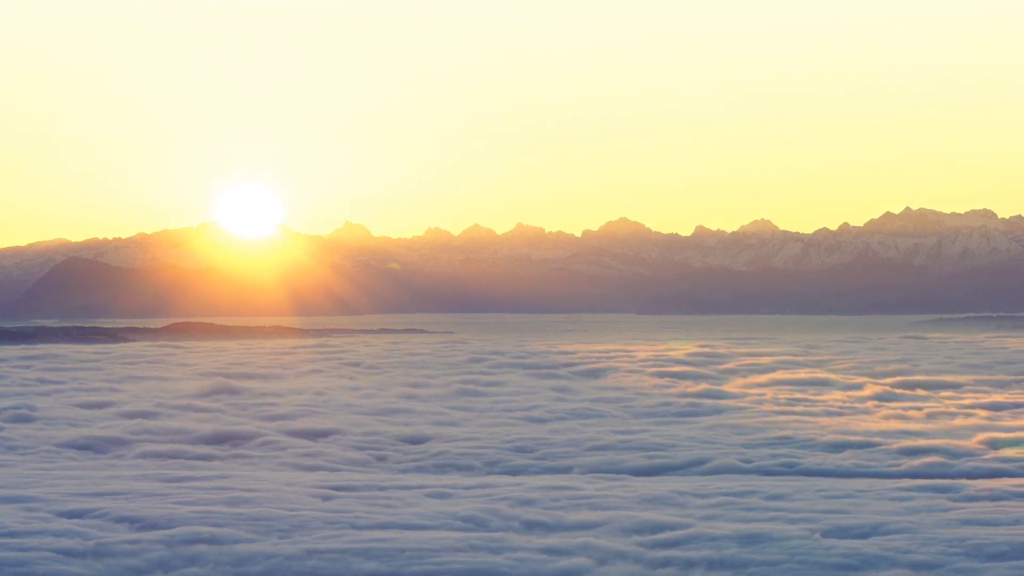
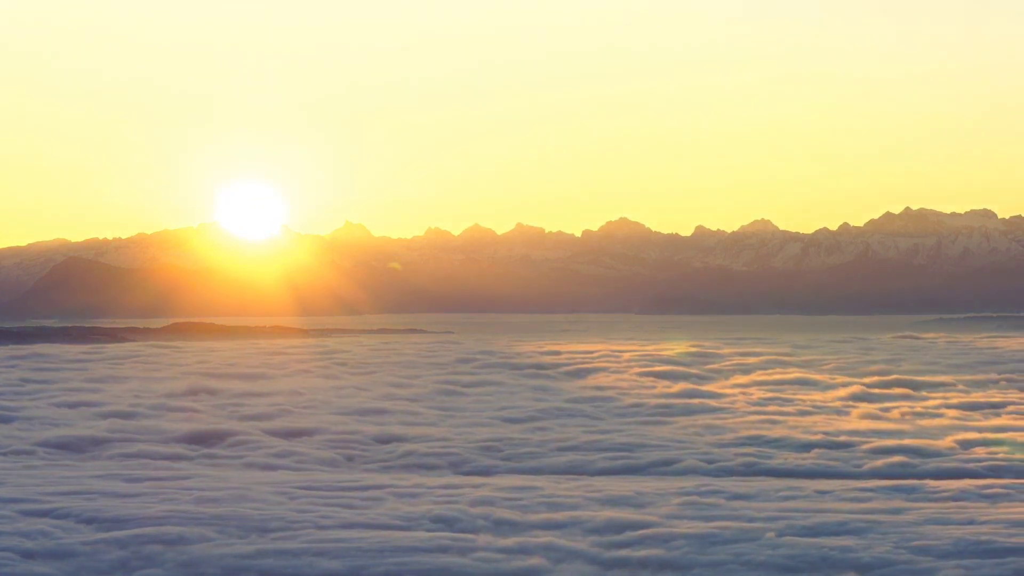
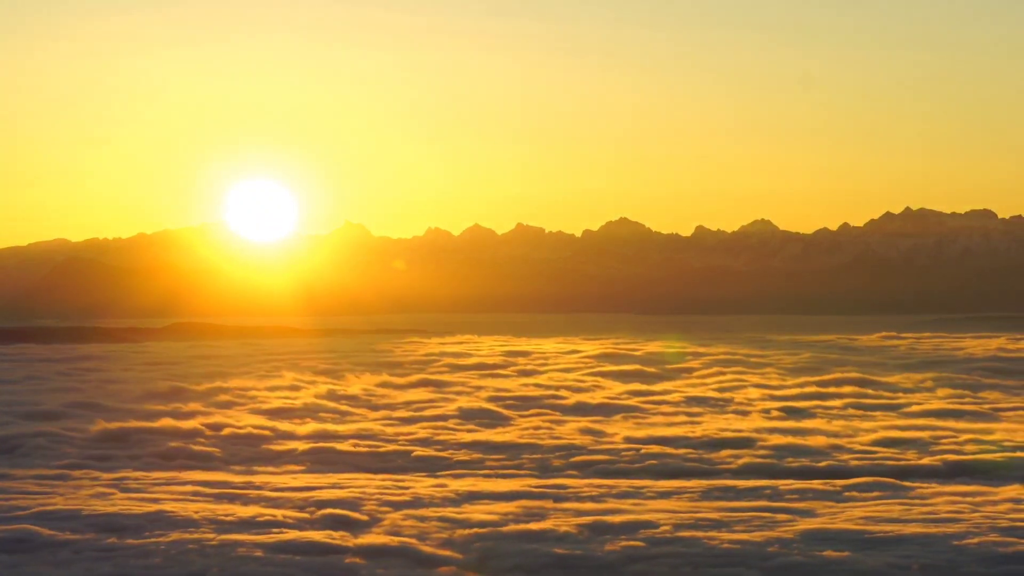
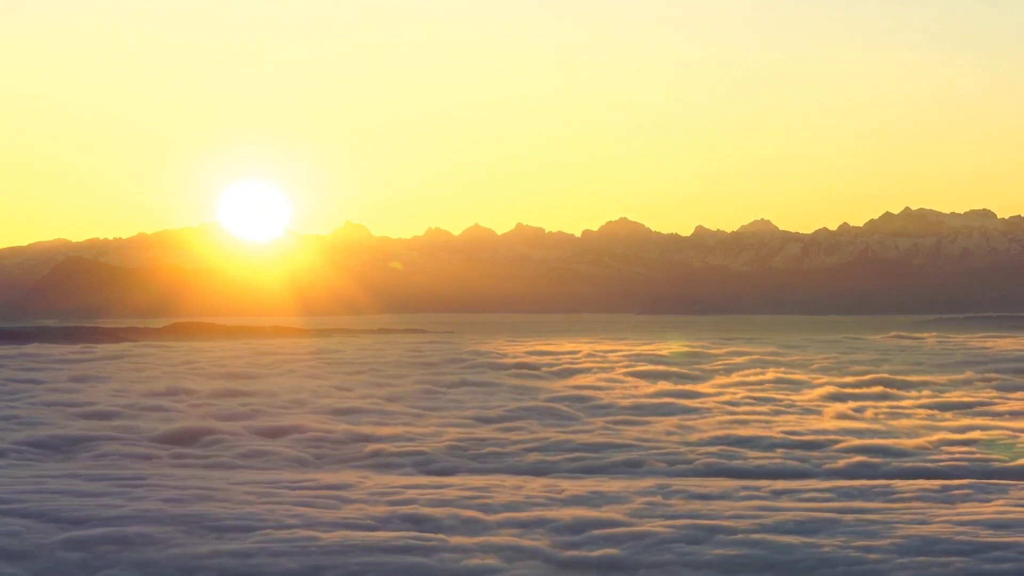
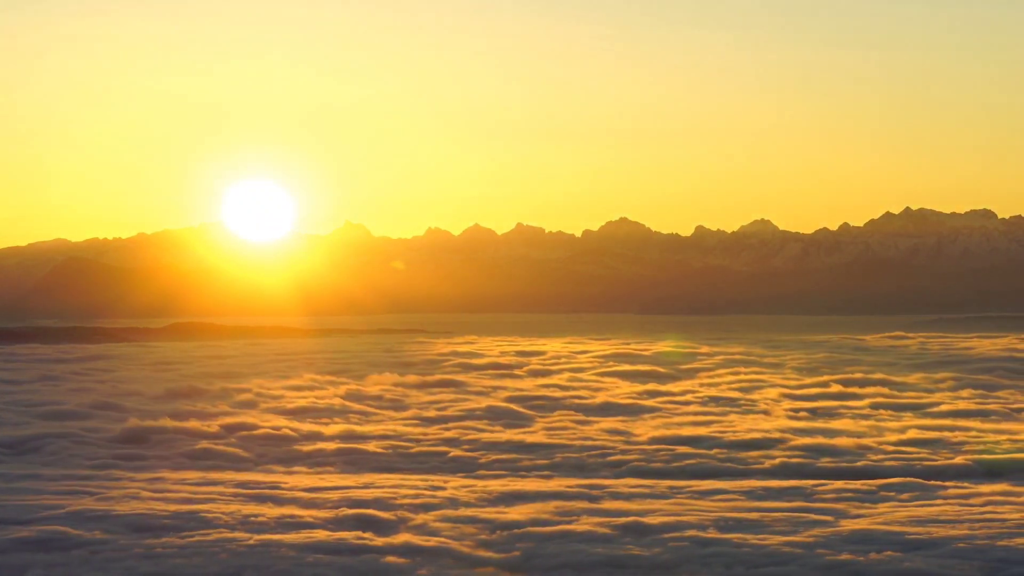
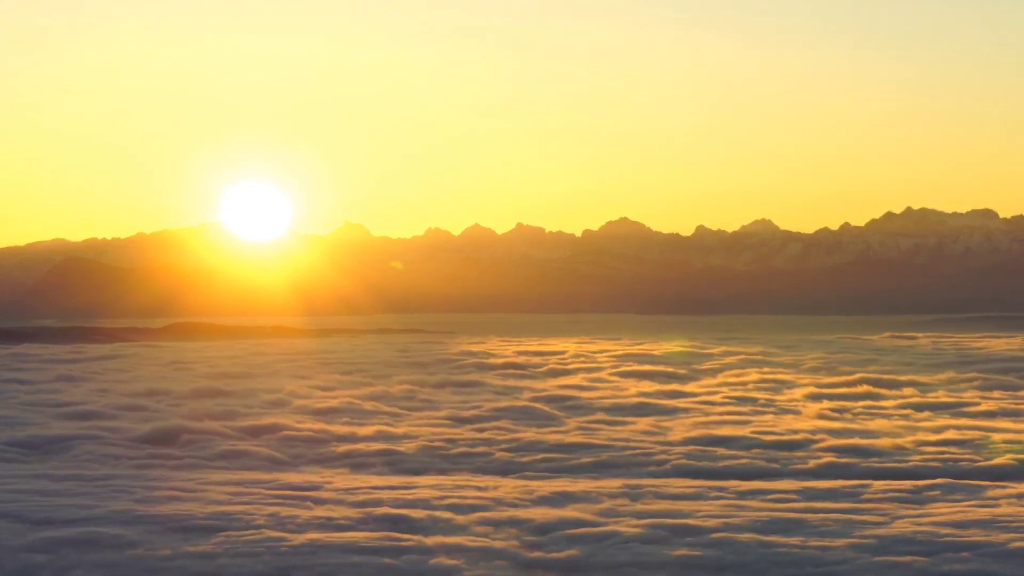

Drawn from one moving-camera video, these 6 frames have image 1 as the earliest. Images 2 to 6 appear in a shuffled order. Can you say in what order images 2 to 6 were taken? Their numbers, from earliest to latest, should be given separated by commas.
2, 4, 6, 5, 3
